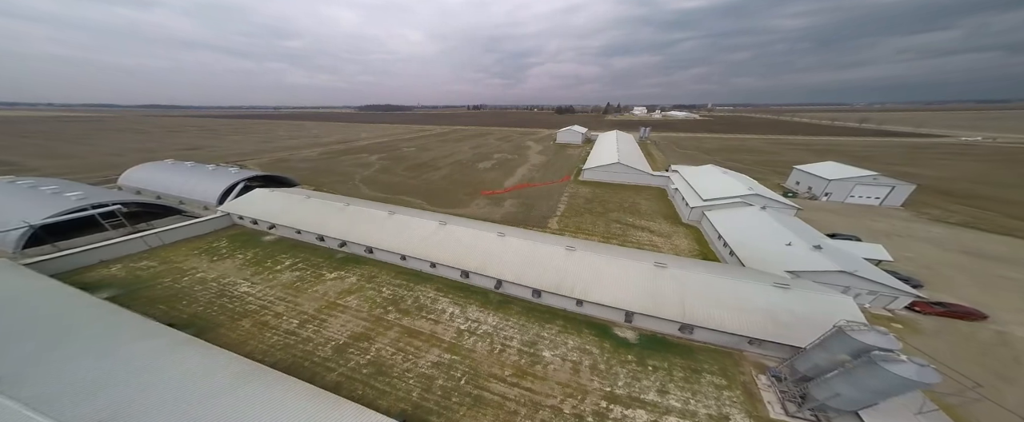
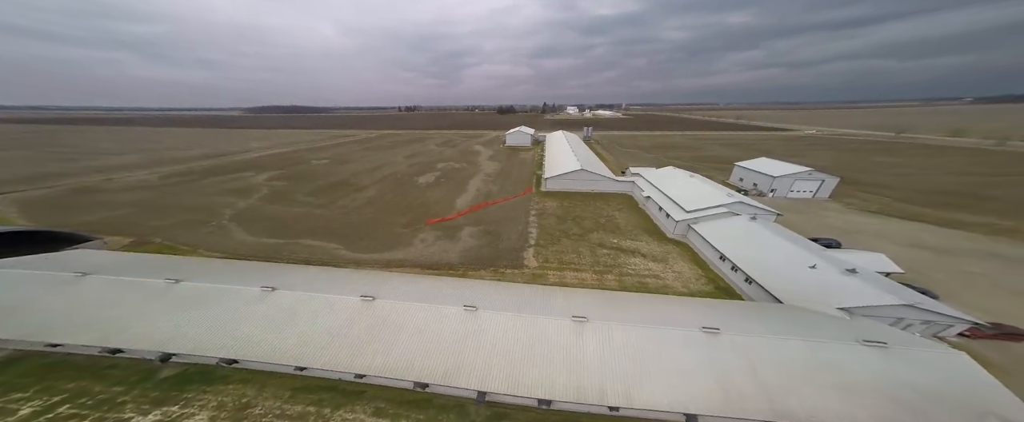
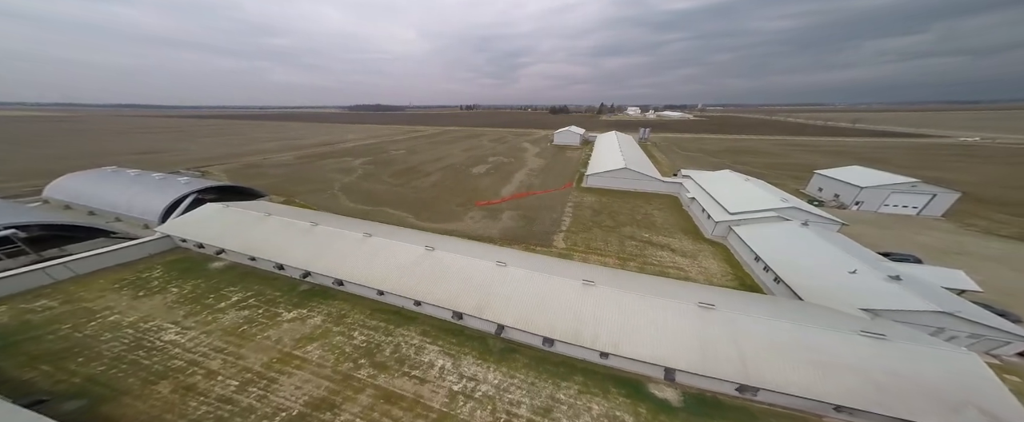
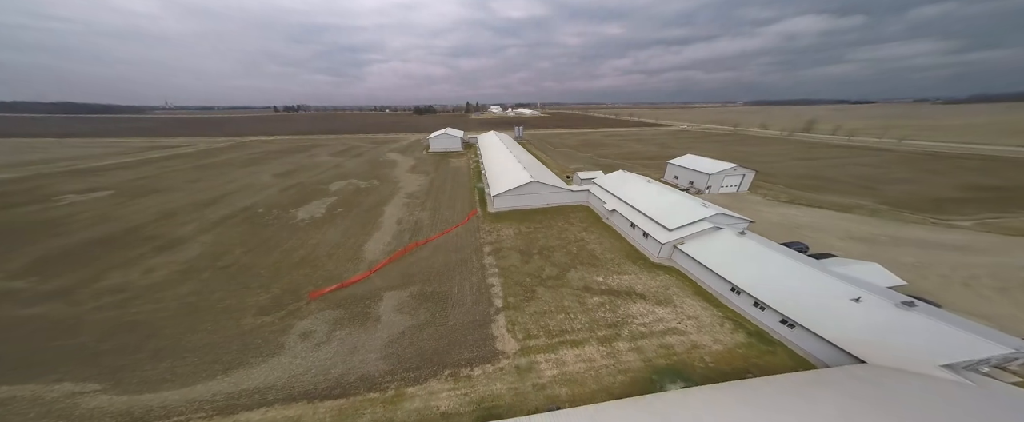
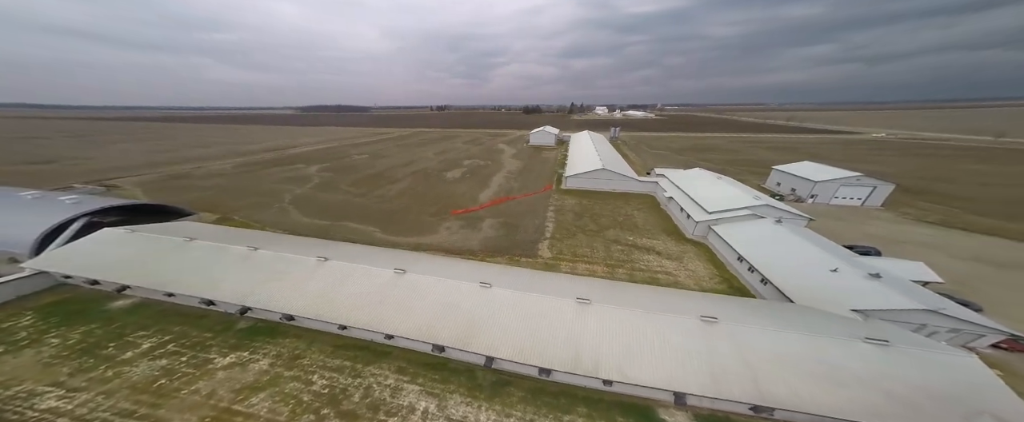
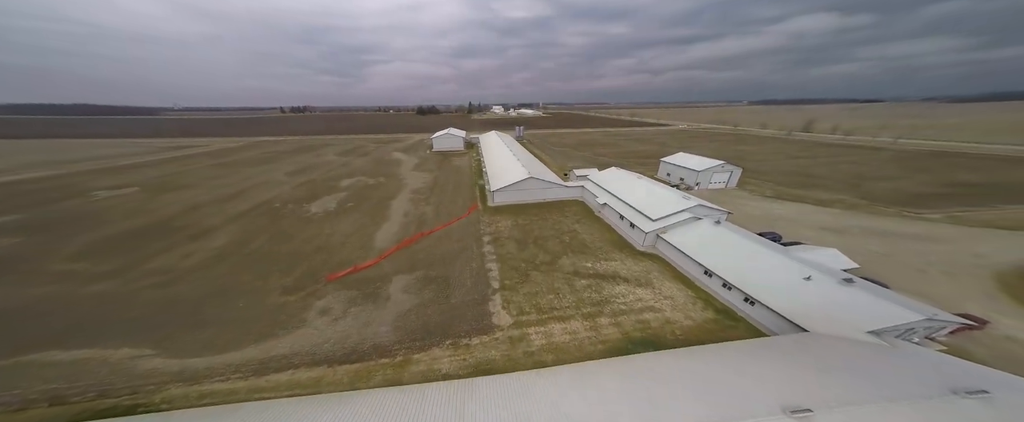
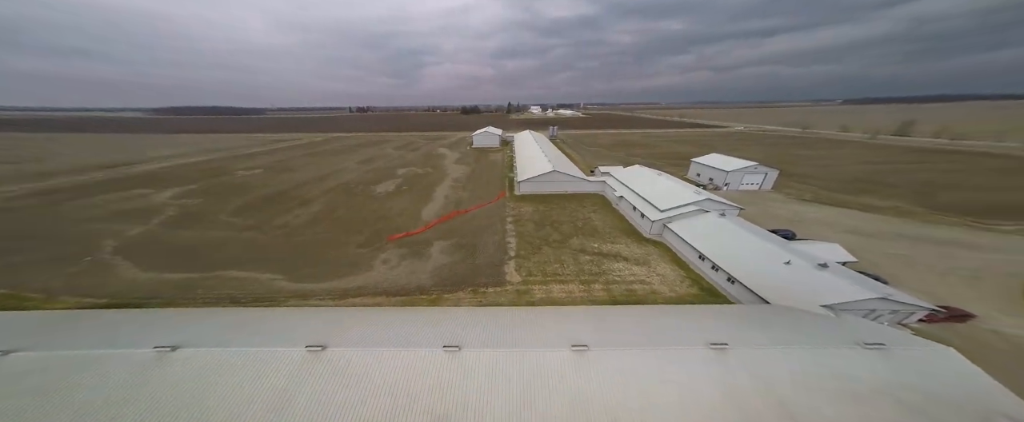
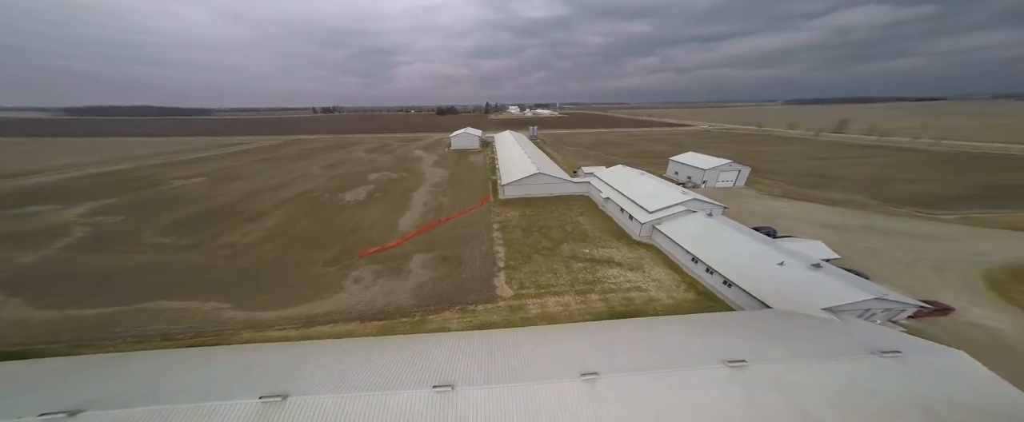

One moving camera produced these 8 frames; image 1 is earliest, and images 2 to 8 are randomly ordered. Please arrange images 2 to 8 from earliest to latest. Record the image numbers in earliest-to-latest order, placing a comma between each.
3, 5, 2, 7, 8, 6, 4
